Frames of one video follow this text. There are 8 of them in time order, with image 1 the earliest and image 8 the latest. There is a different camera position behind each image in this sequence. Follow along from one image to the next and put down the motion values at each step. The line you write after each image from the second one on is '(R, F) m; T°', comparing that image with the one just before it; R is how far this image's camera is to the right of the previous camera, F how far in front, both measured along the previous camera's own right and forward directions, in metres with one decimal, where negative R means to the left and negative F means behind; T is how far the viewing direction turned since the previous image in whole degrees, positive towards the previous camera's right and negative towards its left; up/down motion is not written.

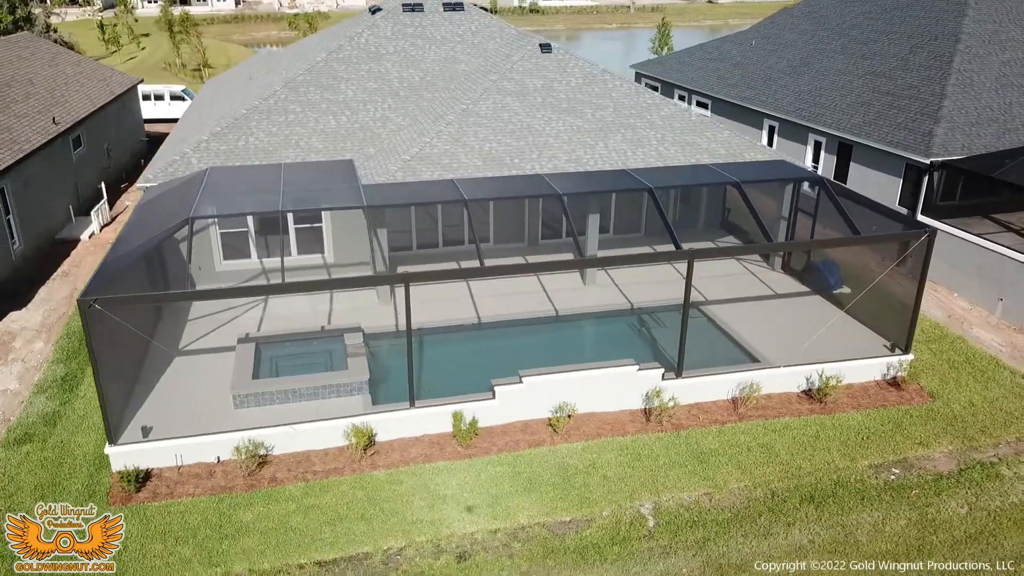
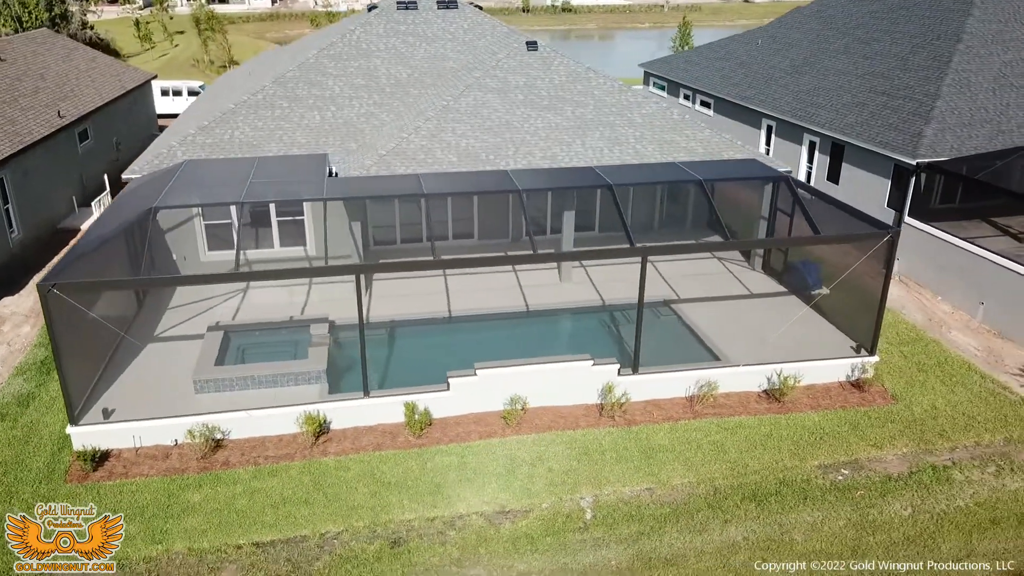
(+1.5, -0.2) m; -3°
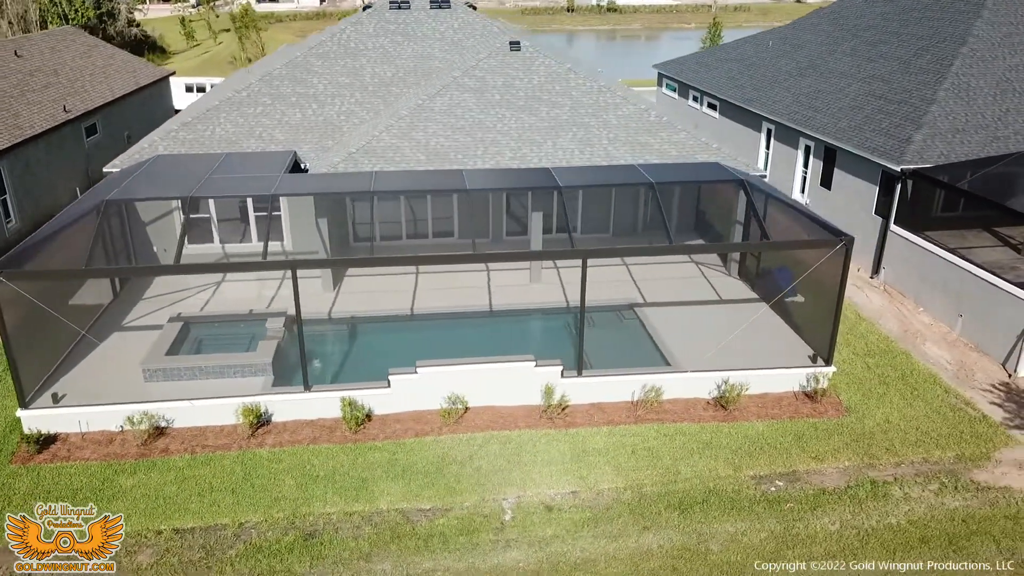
(+2.0, 0.0) m; -4°
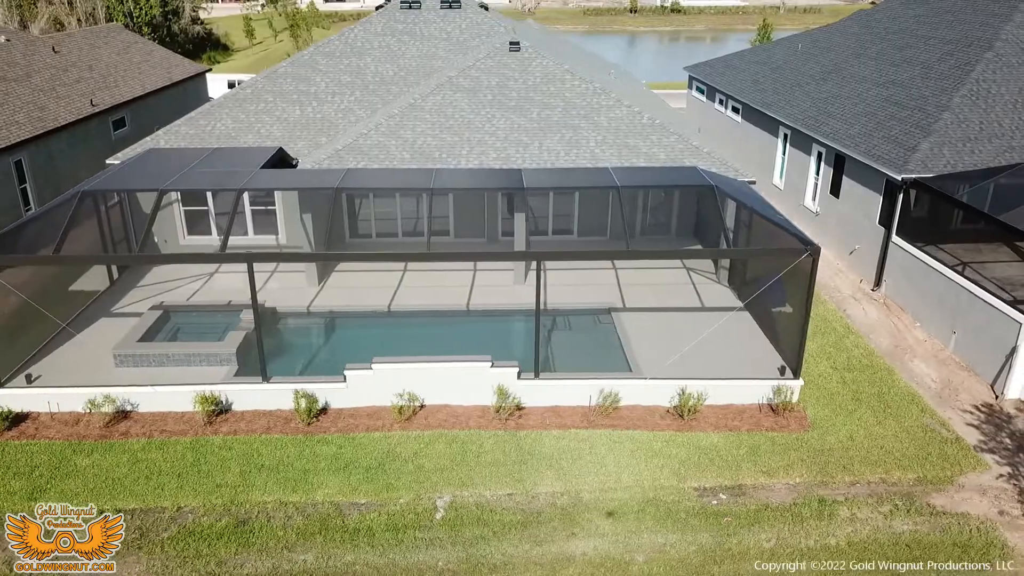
(+2.0, +0.1) m; -5°
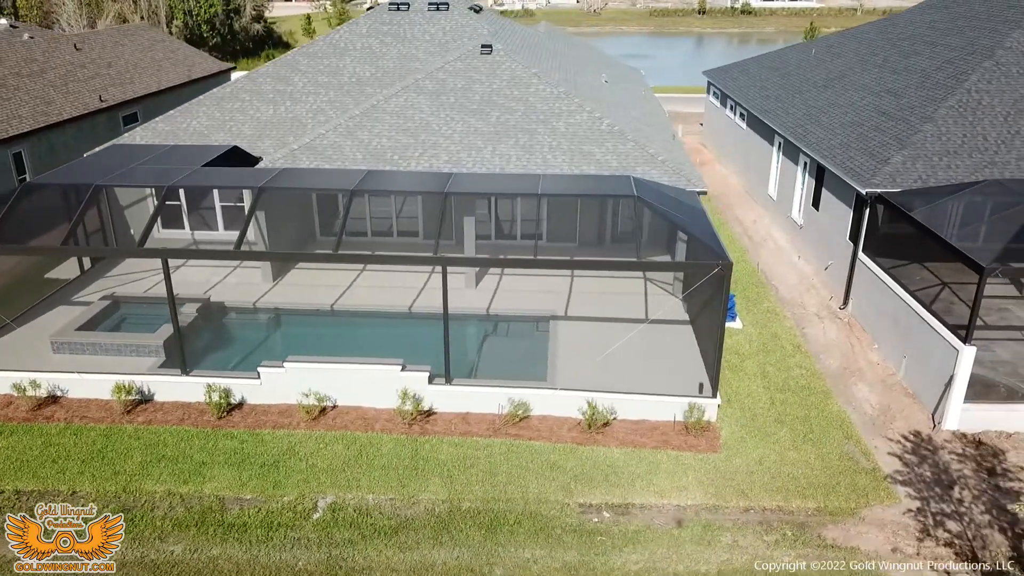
(+3.0, +0.2) m; -5°
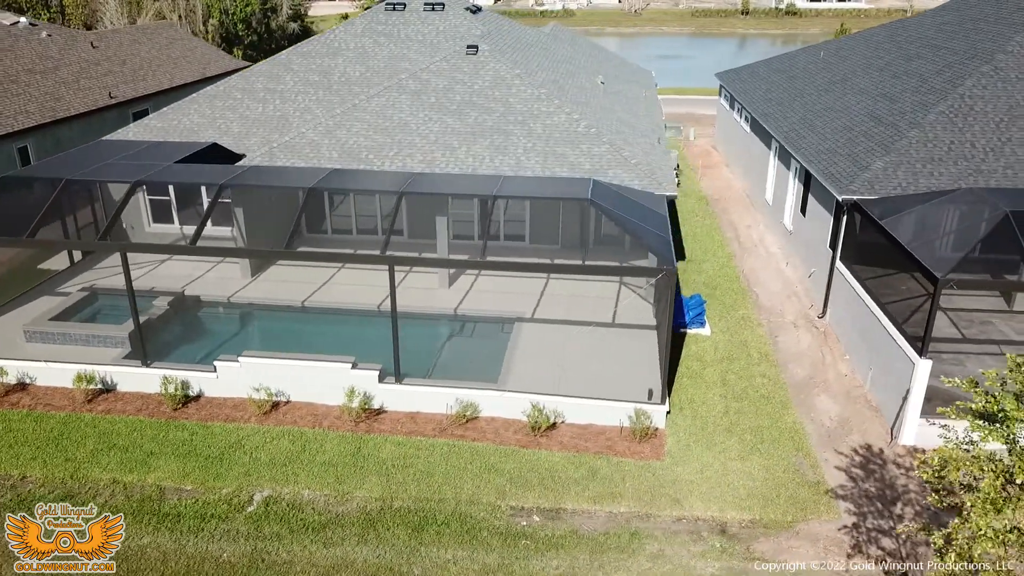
(+1.8, +0.1) m; -3°
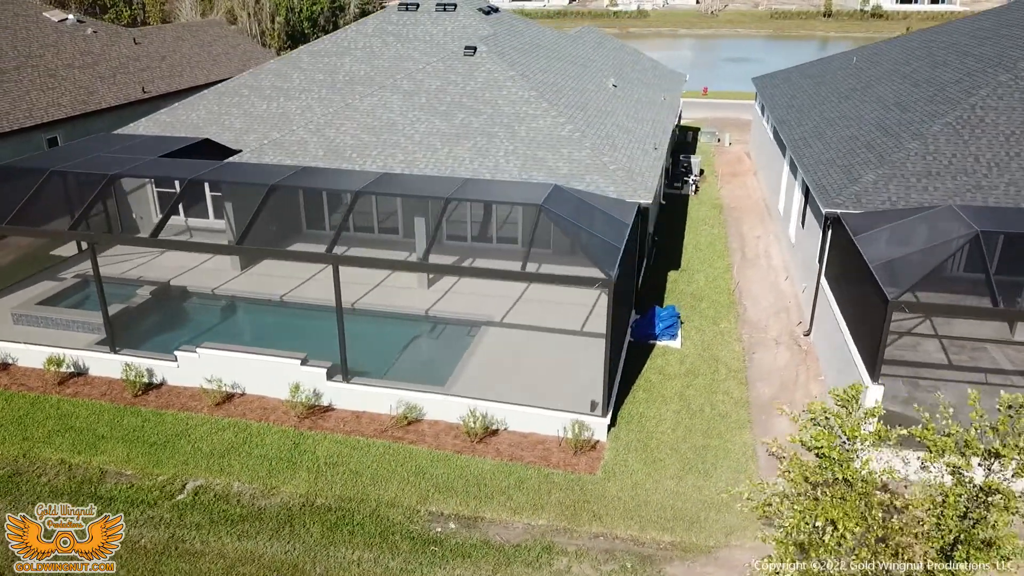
(+2.4, +0.2) m; -5°
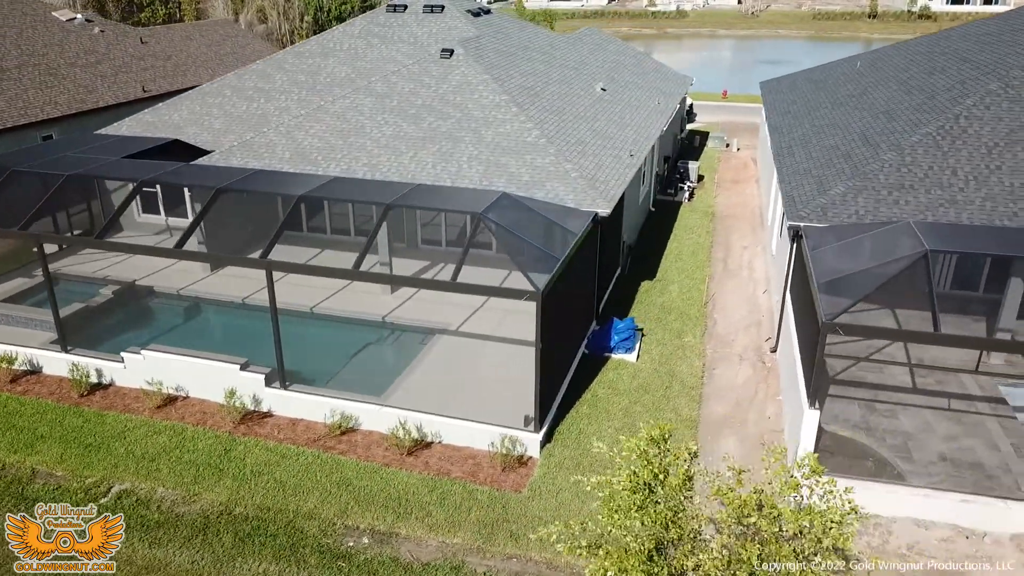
(+1.9, +0.4) m; -3°
